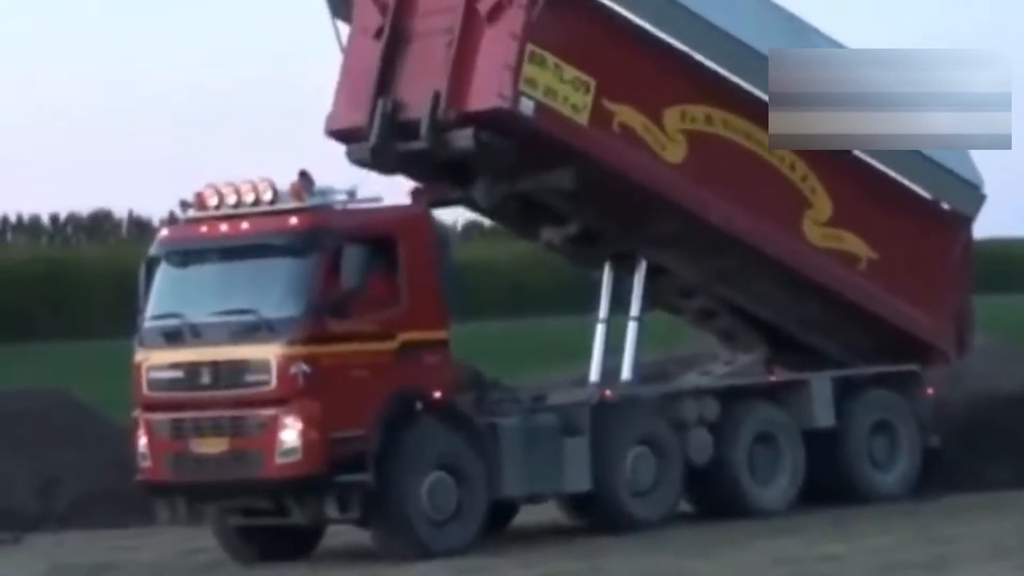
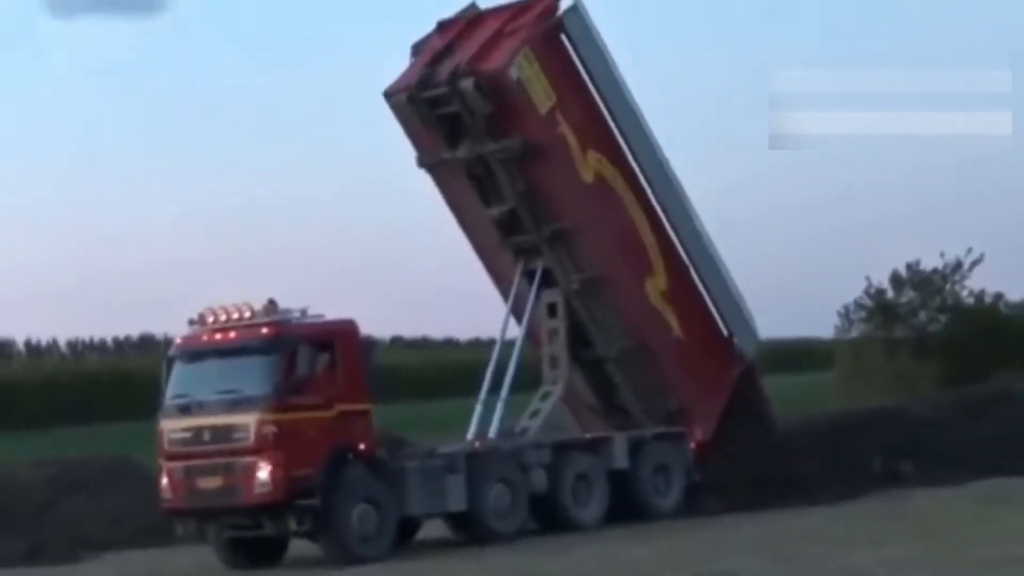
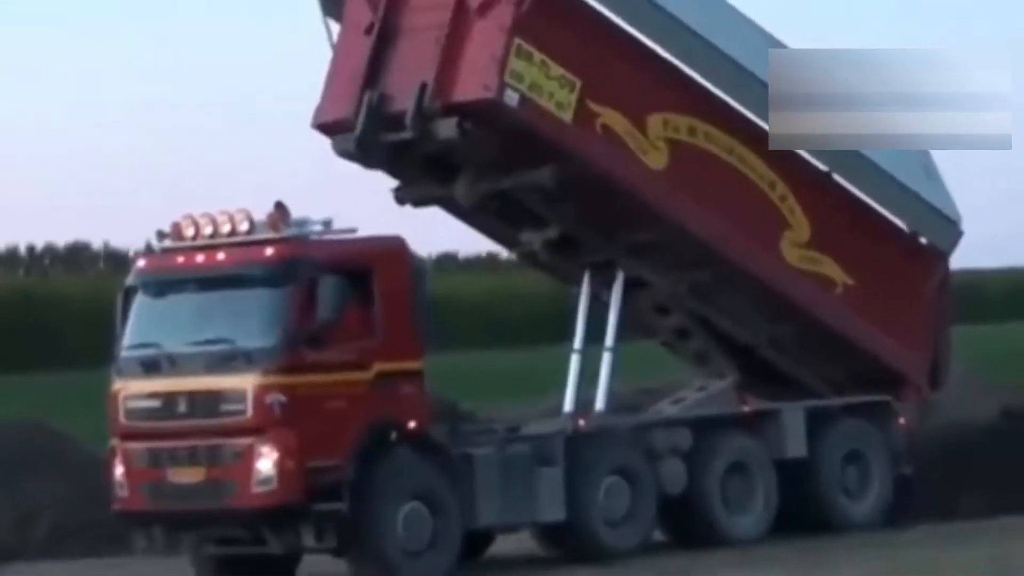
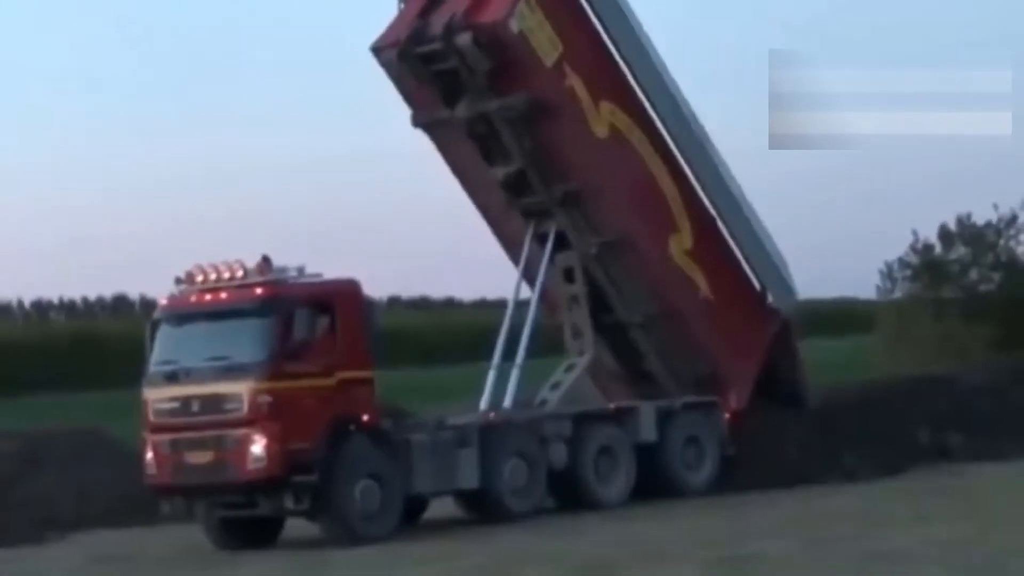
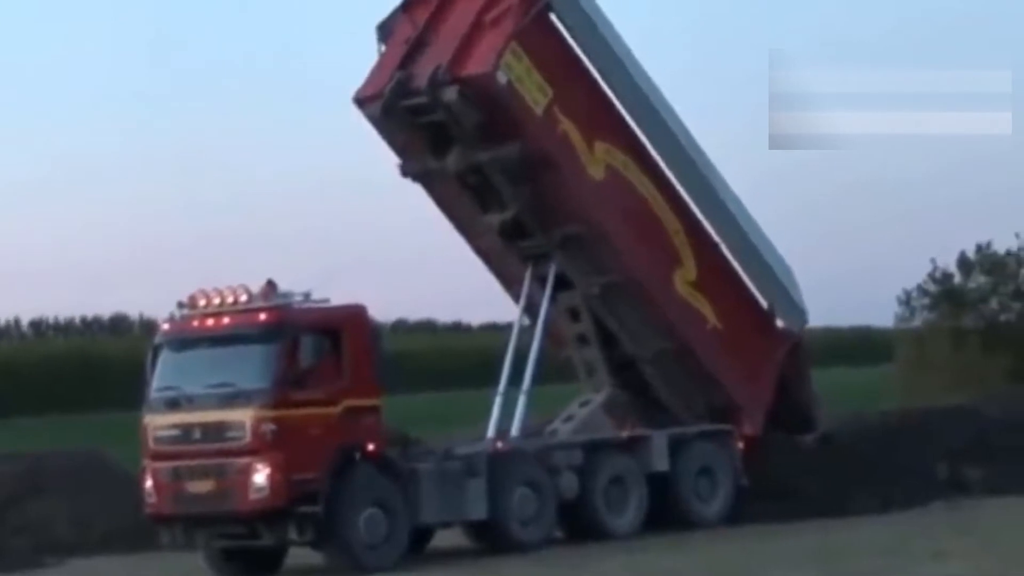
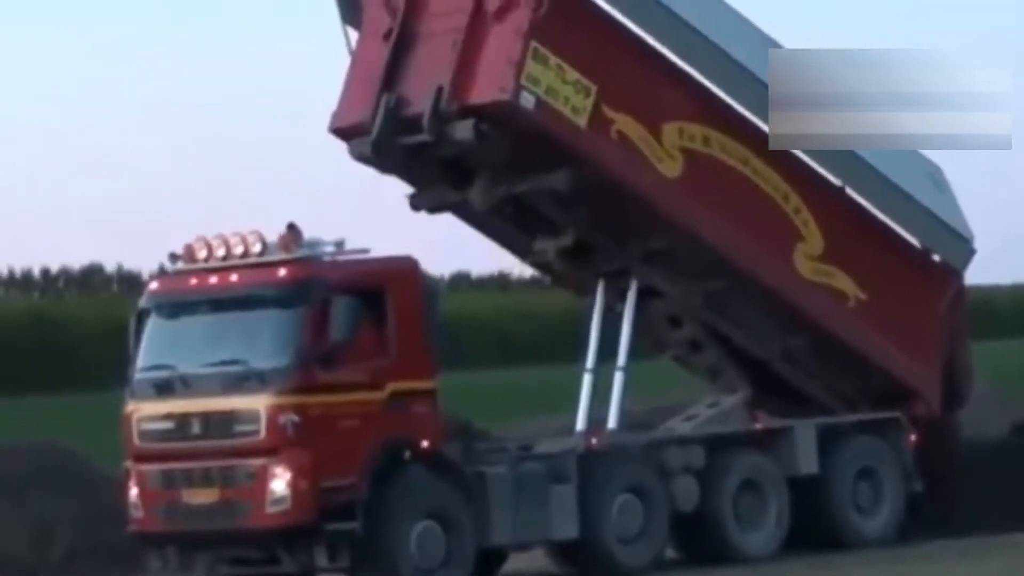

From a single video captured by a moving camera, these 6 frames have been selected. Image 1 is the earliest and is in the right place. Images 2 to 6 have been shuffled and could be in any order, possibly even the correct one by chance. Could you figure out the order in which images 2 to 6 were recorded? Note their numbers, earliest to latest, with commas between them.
3, 6, 5, 4, 2
